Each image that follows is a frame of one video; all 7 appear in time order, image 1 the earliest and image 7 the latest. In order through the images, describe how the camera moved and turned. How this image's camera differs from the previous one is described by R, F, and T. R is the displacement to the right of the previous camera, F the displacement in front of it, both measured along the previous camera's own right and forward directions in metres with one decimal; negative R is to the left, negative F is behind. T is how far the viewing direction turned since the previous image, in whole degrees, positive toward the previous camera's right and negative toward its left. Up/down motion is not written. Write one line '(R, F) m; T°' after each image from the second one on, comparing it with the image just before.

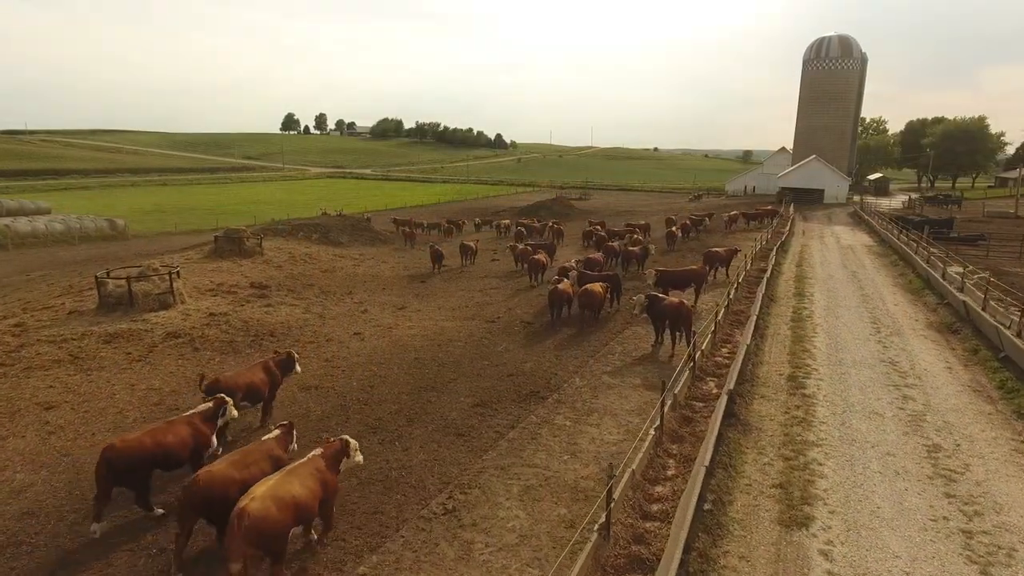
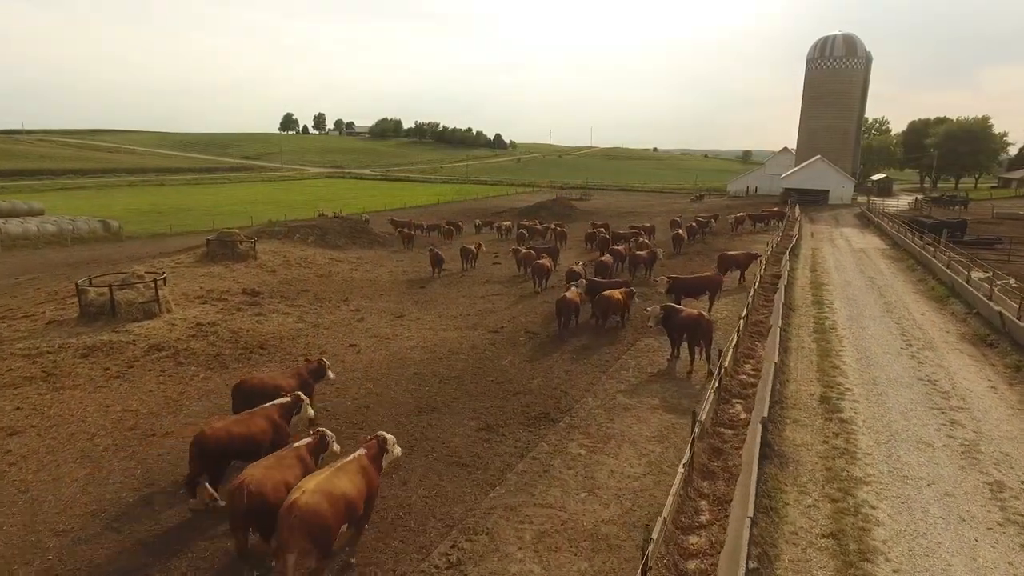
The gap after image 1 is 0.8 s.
(-0.1, +0.9) m; 0°
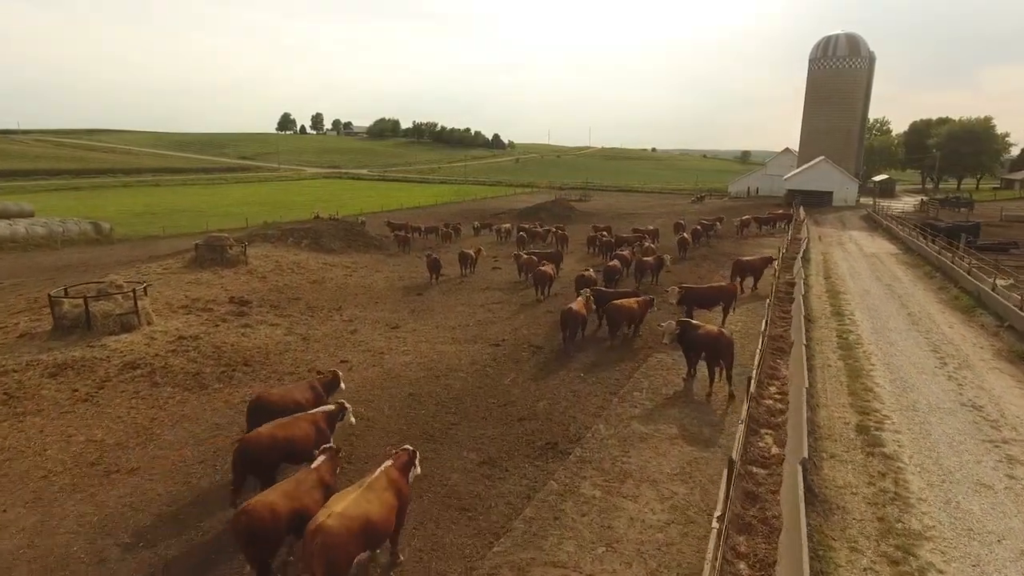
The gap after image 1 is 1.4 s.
(-0.1, +1.0) m; 0°
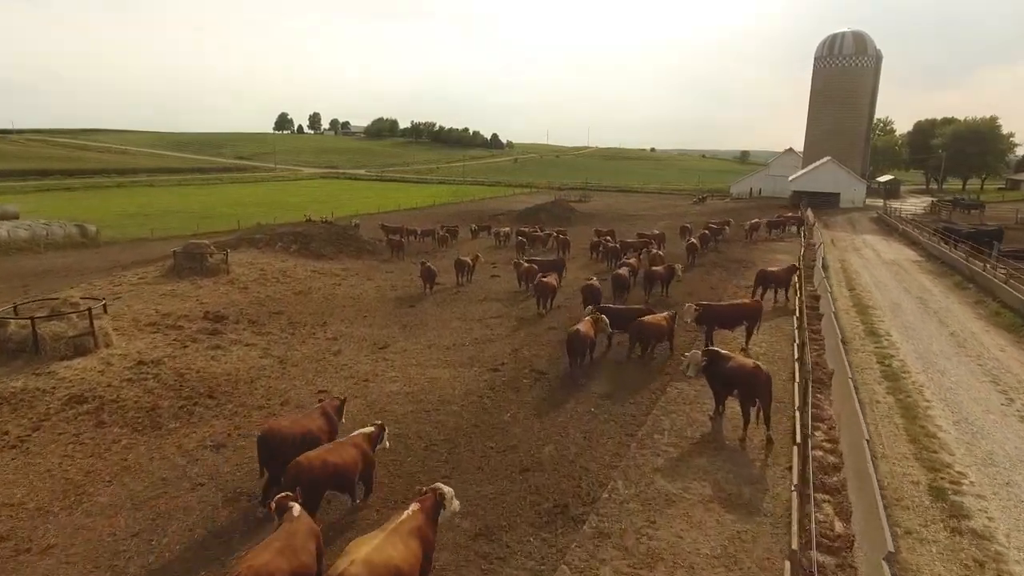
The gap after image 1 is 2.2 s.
(0.0, +1.6) m; 0°
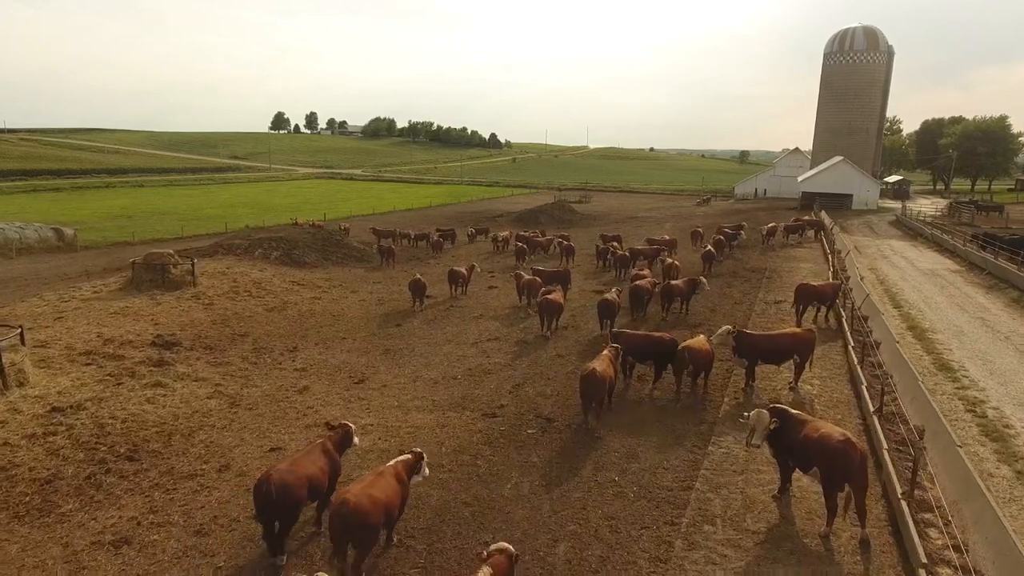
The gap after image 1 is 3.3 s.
(0.0, +2.5) m; 0°
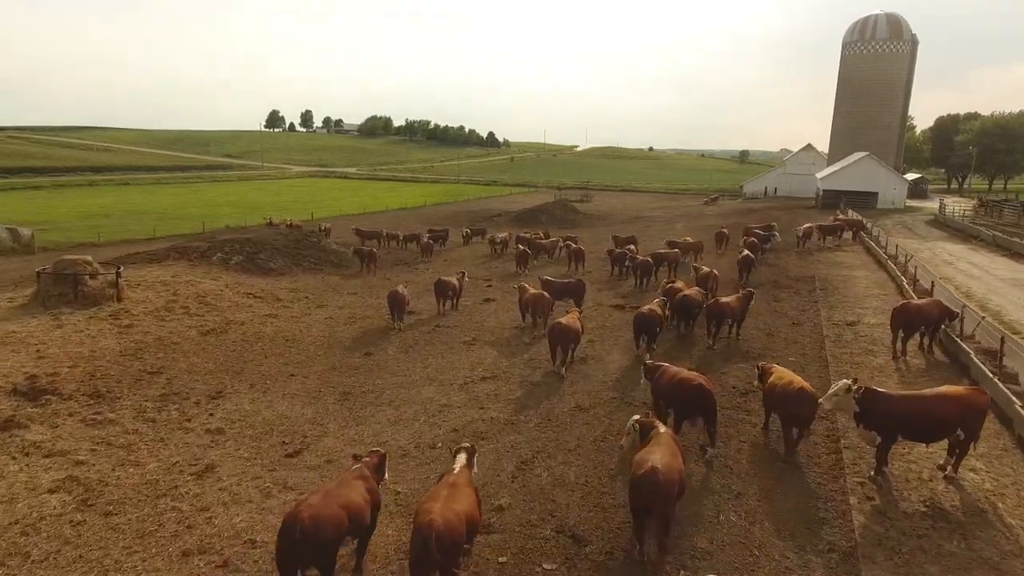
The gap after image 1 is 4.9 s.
(-0.1, +4.2) m; 0°
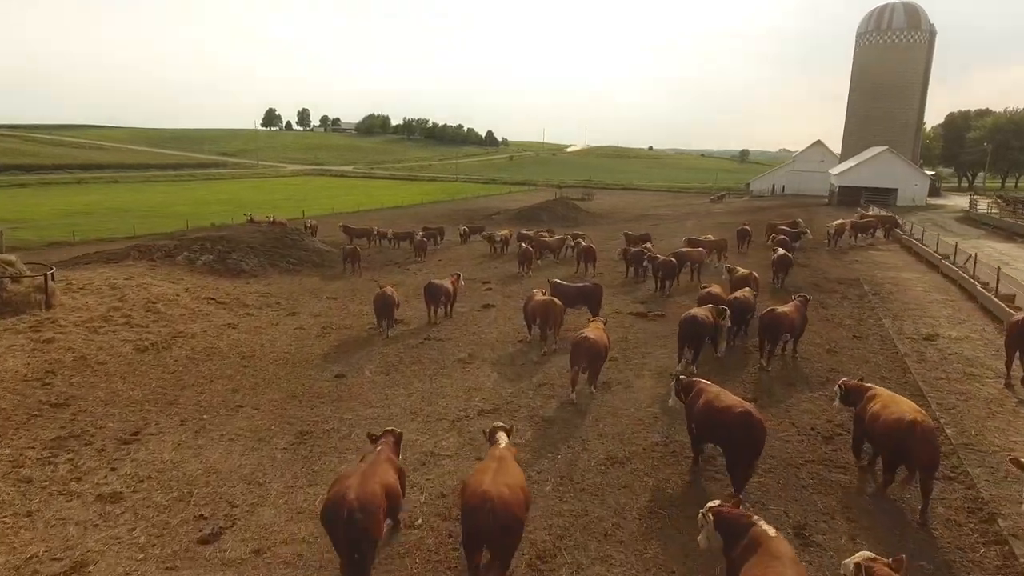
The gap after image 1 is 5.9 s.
(-0.1, +2.8) m; 0°
